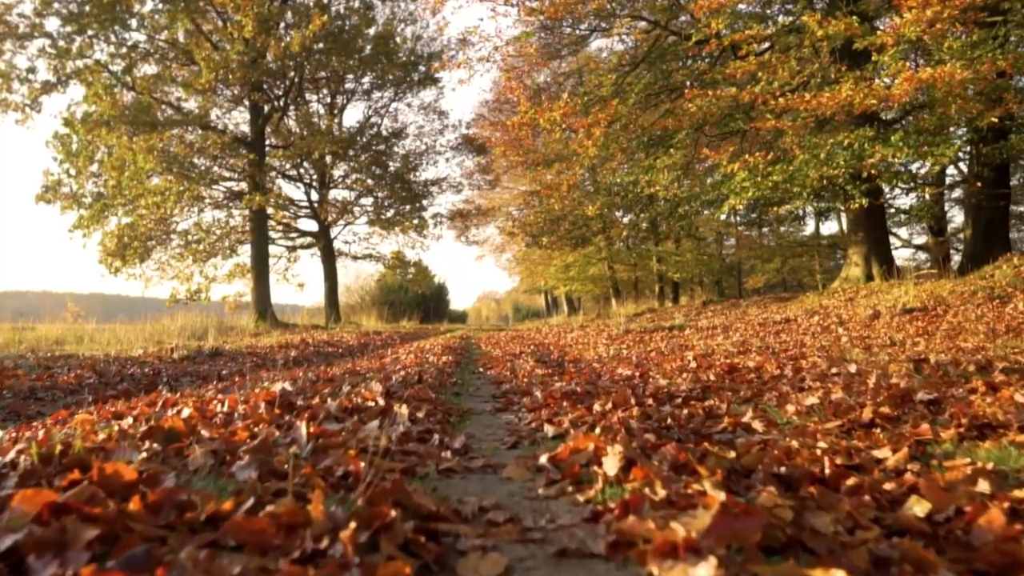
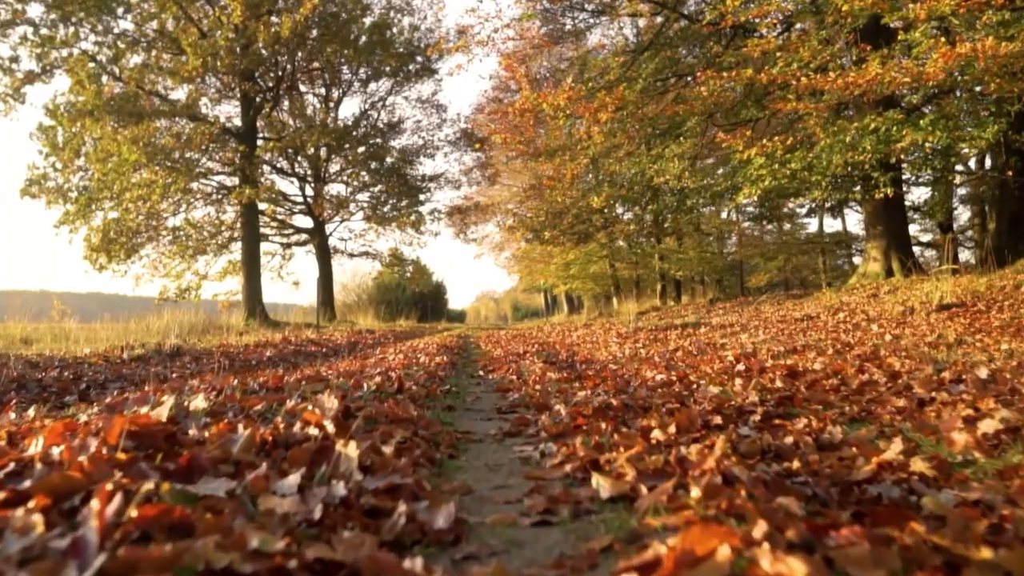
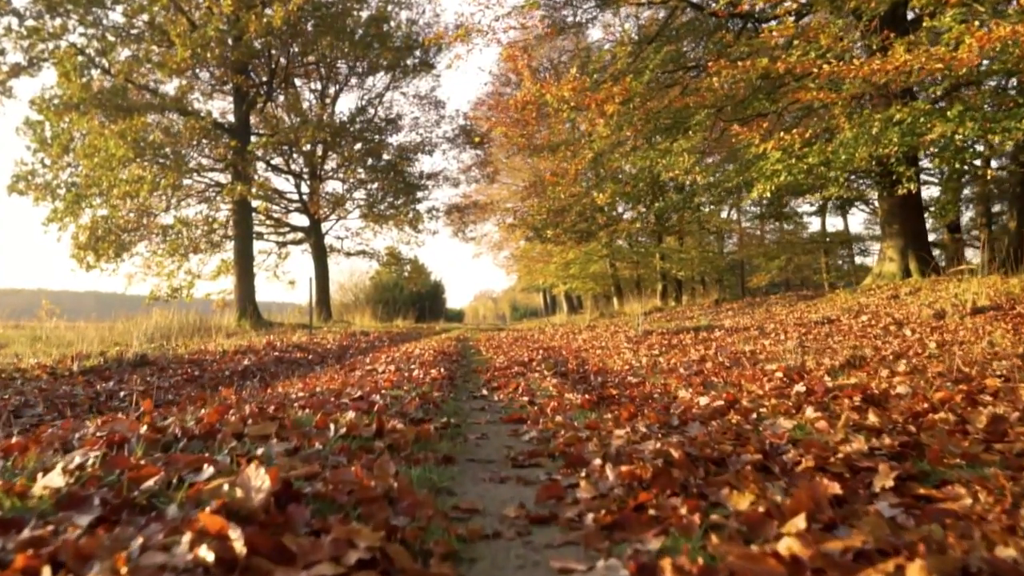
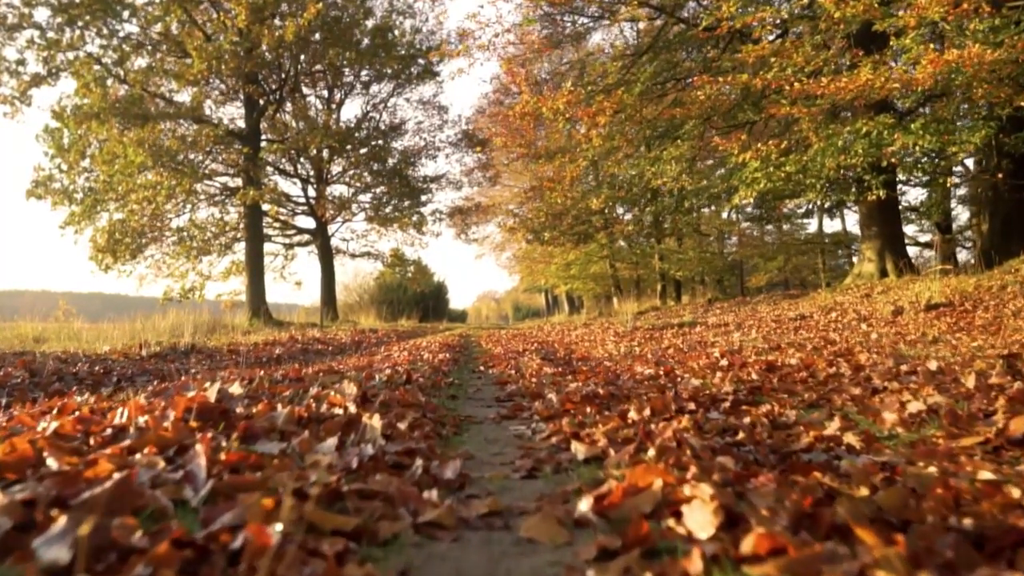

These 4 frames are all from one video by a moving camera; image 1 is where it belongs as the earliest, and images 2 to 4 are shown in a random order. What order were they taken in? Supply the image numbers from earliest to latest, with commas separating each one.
4, 2, 3
